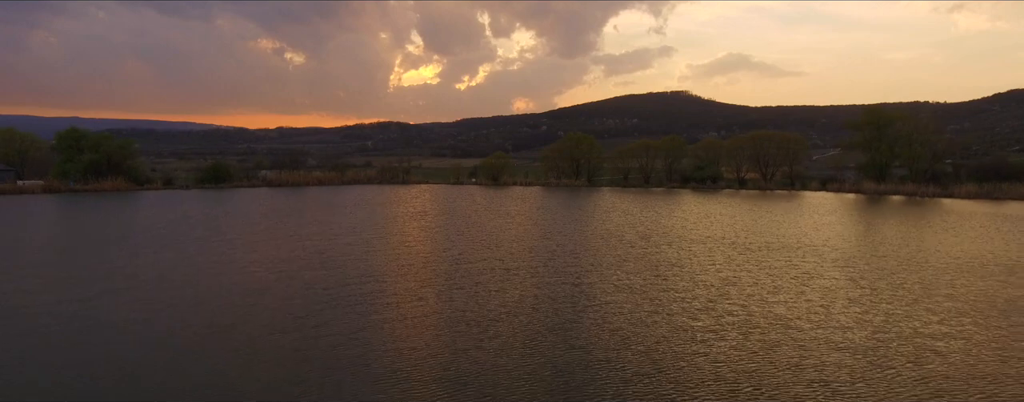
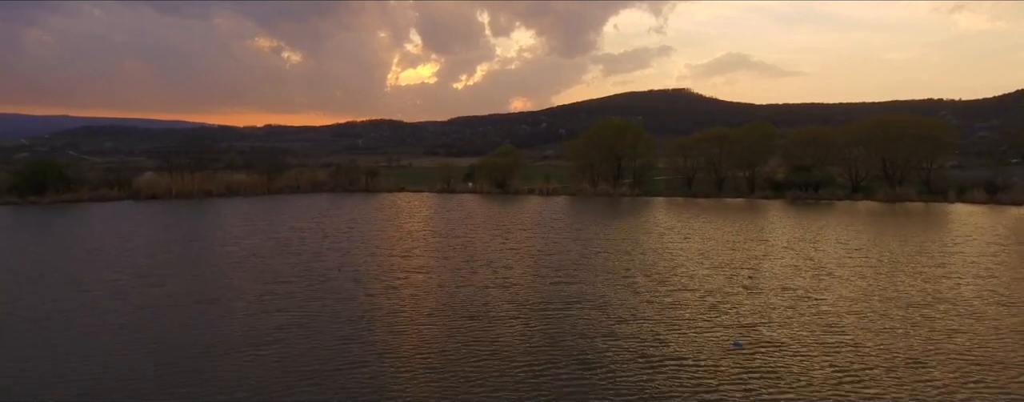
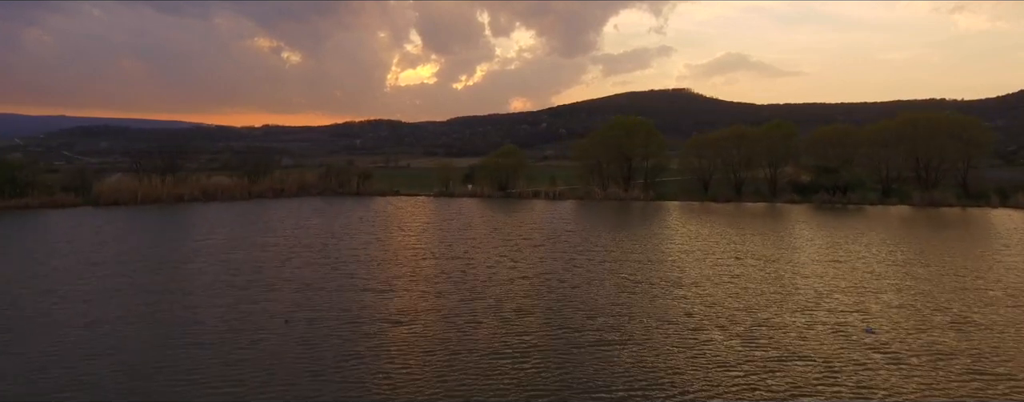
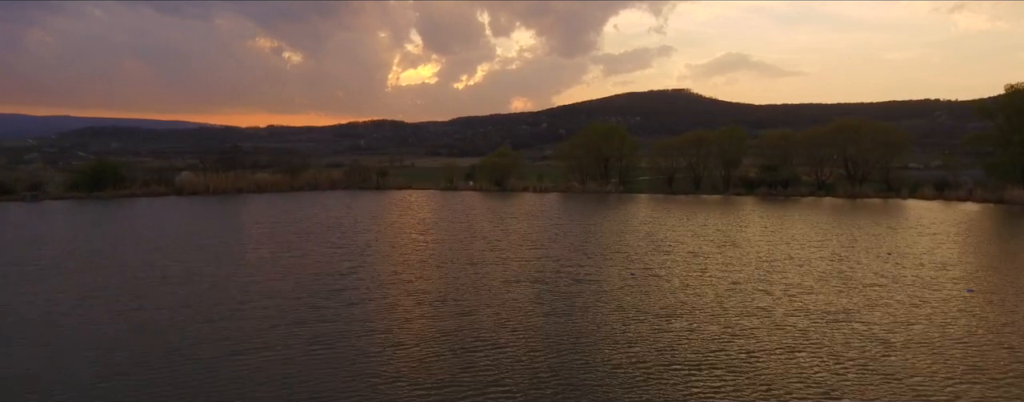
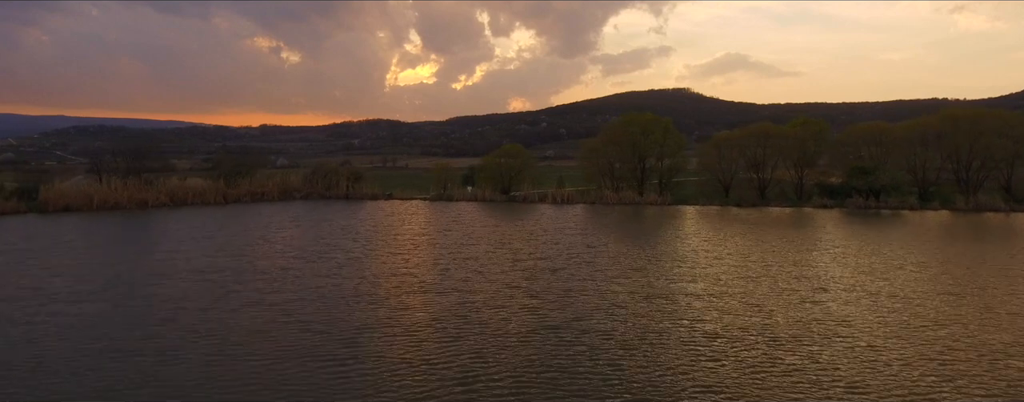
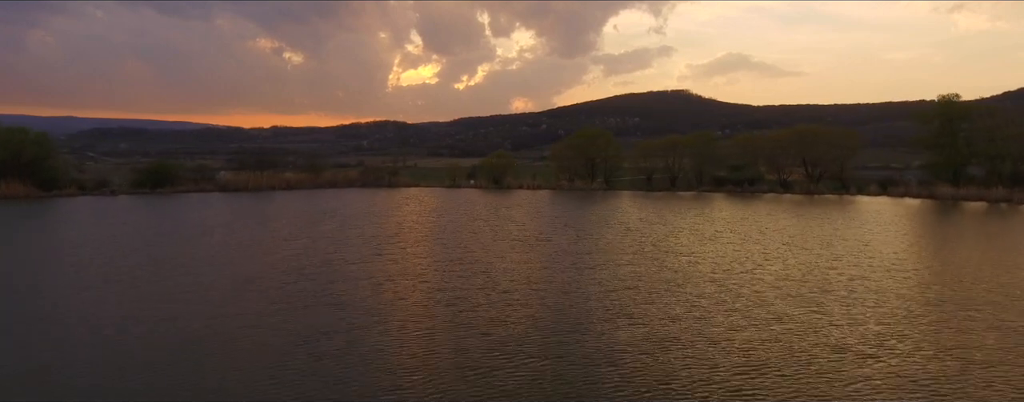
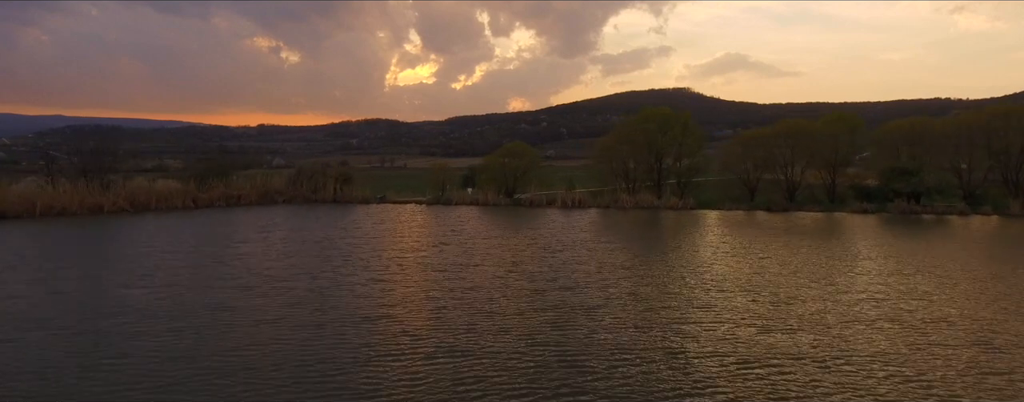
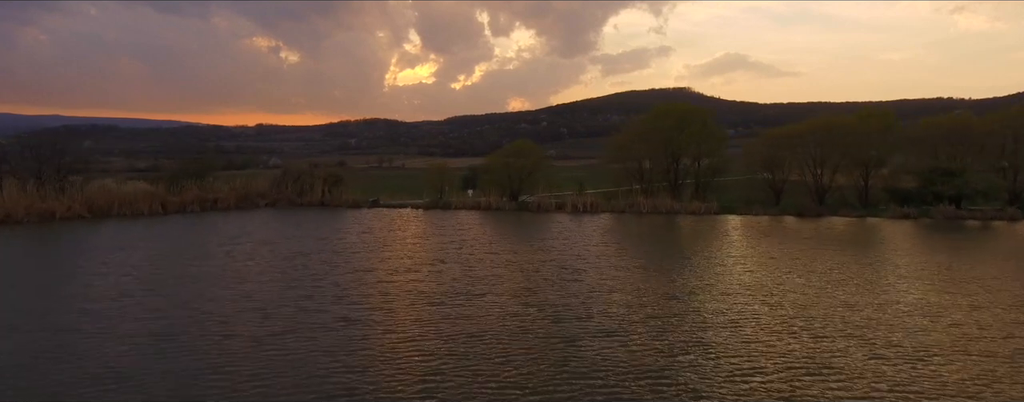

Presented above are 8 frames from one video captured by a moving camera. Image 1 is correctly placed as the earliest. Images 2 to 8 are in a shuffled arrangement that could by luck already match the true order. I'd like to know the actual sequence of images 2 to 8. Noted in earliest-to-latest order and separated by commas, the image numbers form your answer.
6, 4, 2, 3, 5, 7, 8
